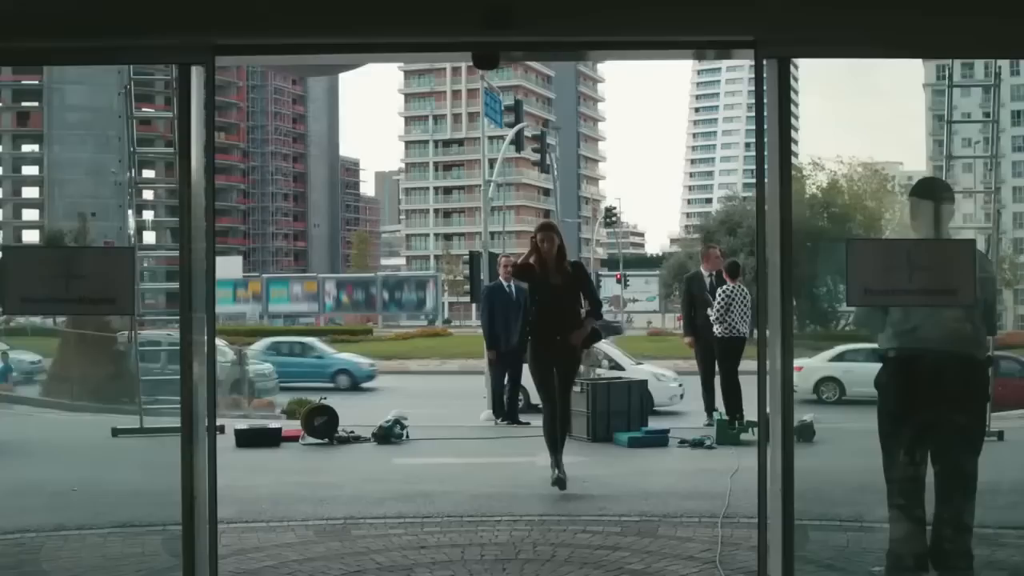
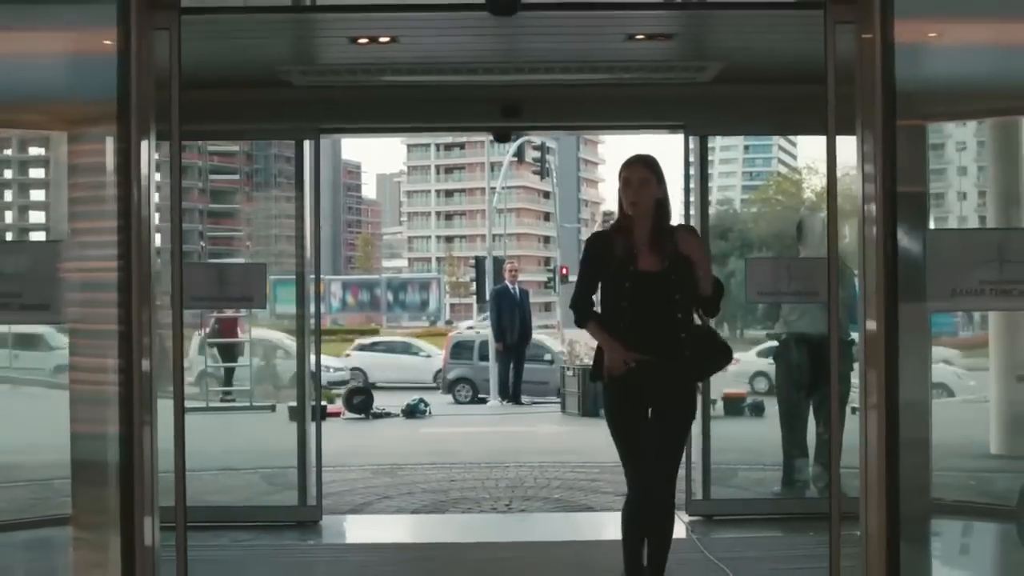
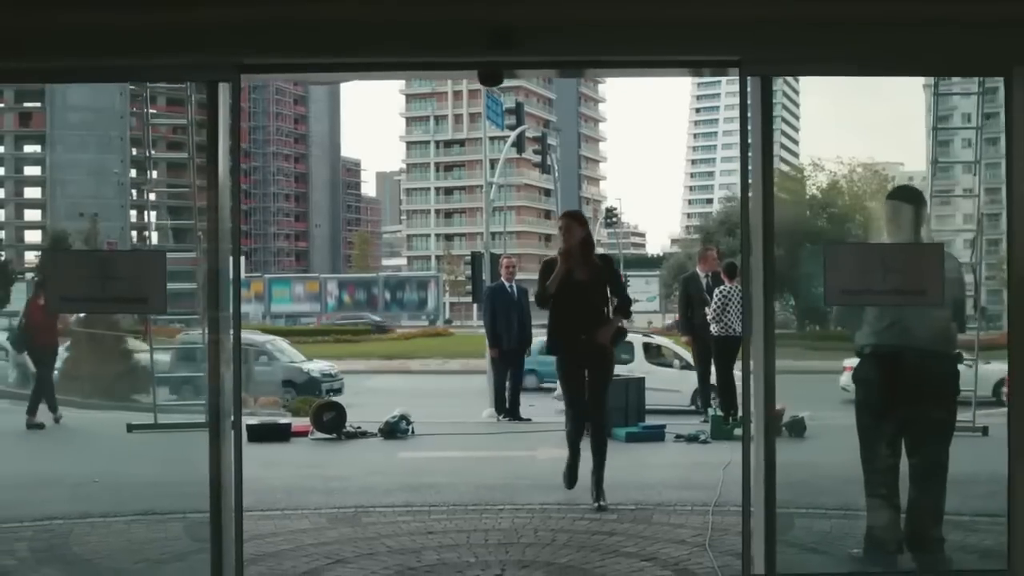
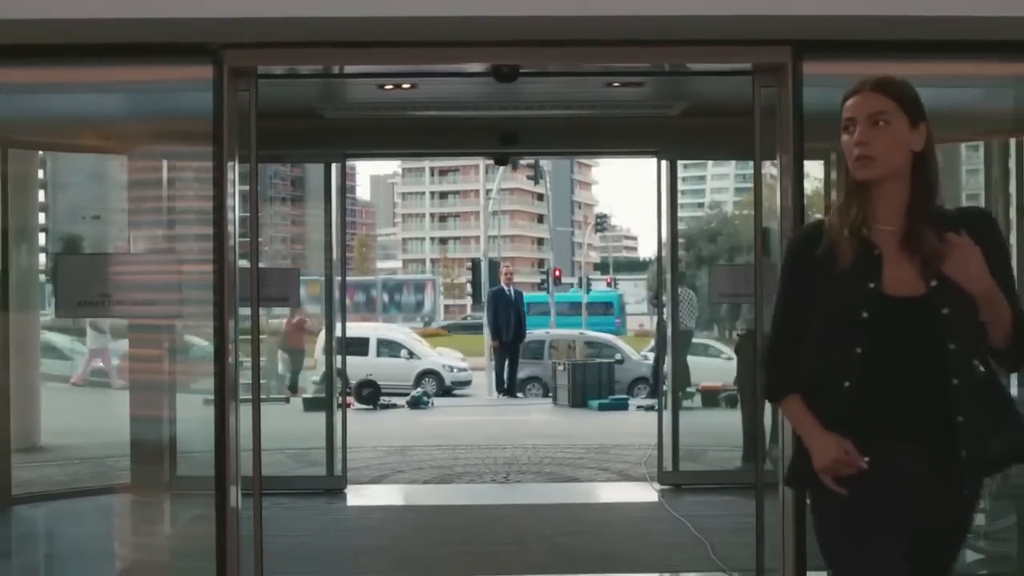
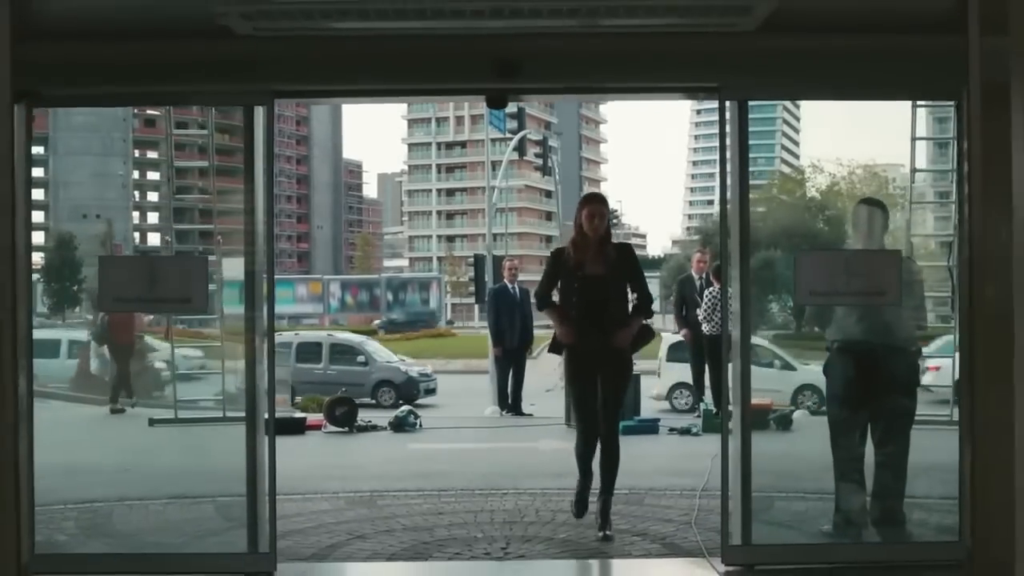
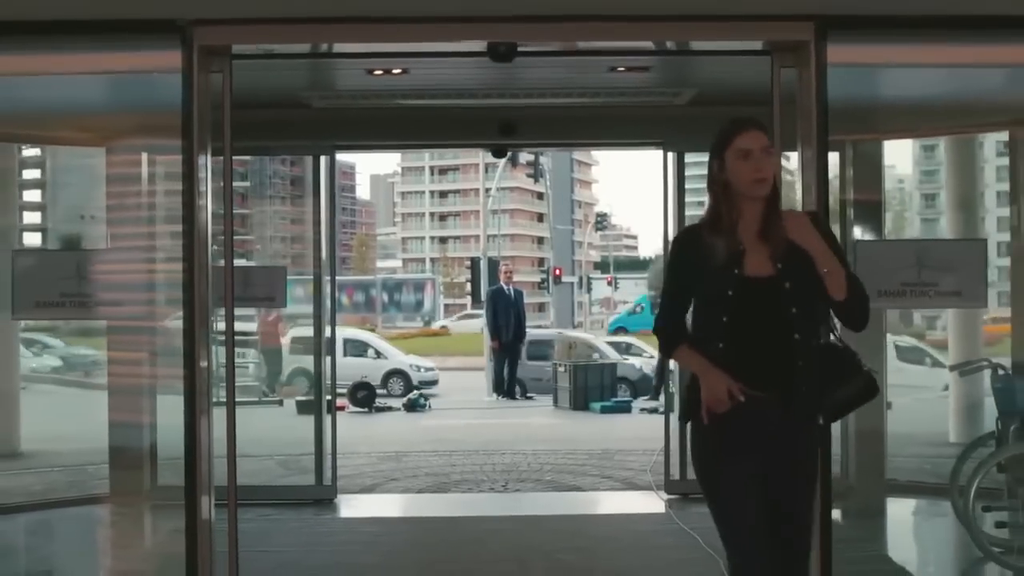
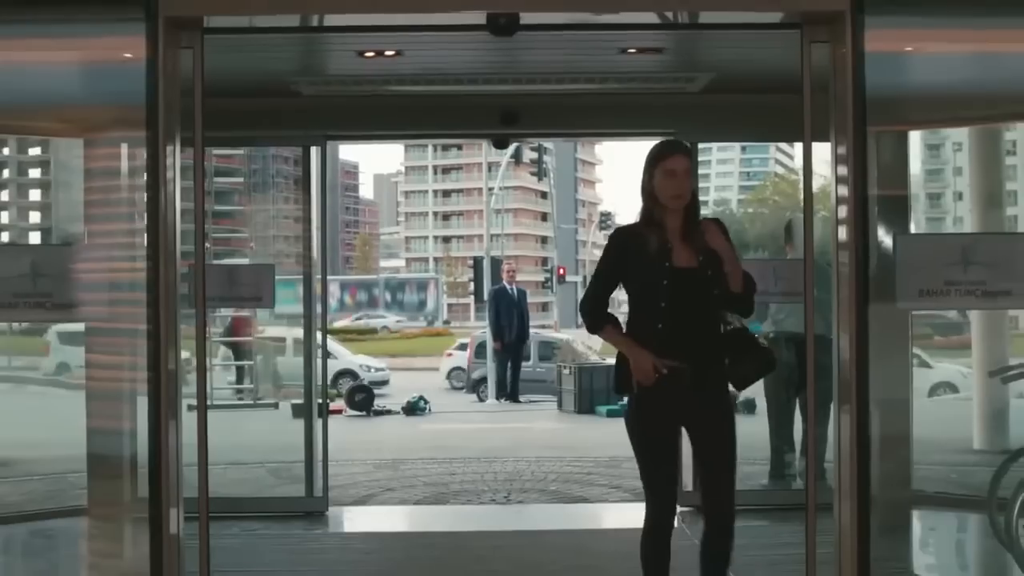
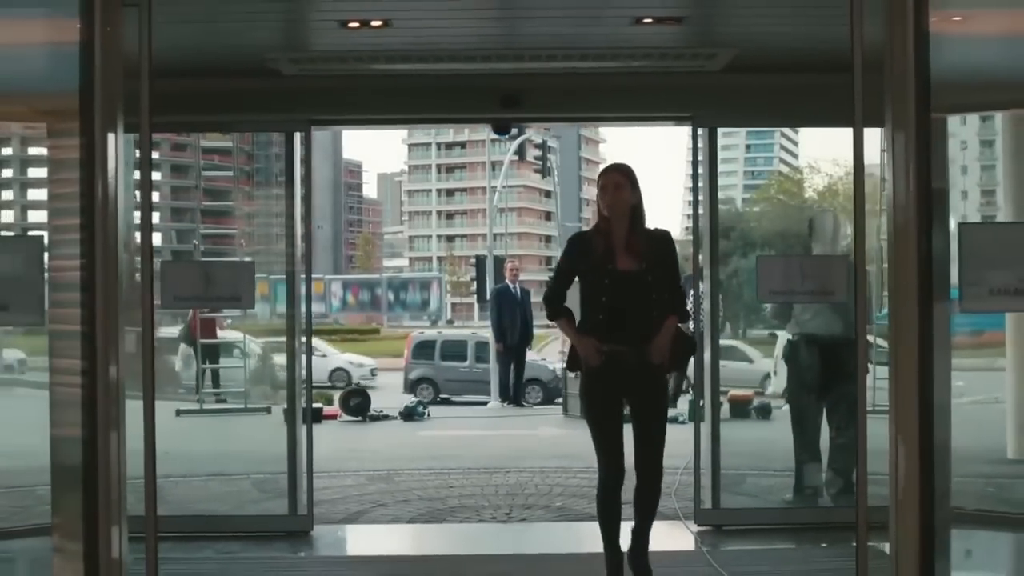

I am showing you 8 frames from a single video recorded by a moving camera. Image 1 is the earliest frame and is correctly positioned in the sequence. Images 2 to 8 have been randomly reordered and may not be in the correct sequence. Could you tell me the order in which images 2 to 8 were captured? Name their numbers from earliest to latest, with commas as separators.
3, 5, 8, 2, 7, 6, 4
